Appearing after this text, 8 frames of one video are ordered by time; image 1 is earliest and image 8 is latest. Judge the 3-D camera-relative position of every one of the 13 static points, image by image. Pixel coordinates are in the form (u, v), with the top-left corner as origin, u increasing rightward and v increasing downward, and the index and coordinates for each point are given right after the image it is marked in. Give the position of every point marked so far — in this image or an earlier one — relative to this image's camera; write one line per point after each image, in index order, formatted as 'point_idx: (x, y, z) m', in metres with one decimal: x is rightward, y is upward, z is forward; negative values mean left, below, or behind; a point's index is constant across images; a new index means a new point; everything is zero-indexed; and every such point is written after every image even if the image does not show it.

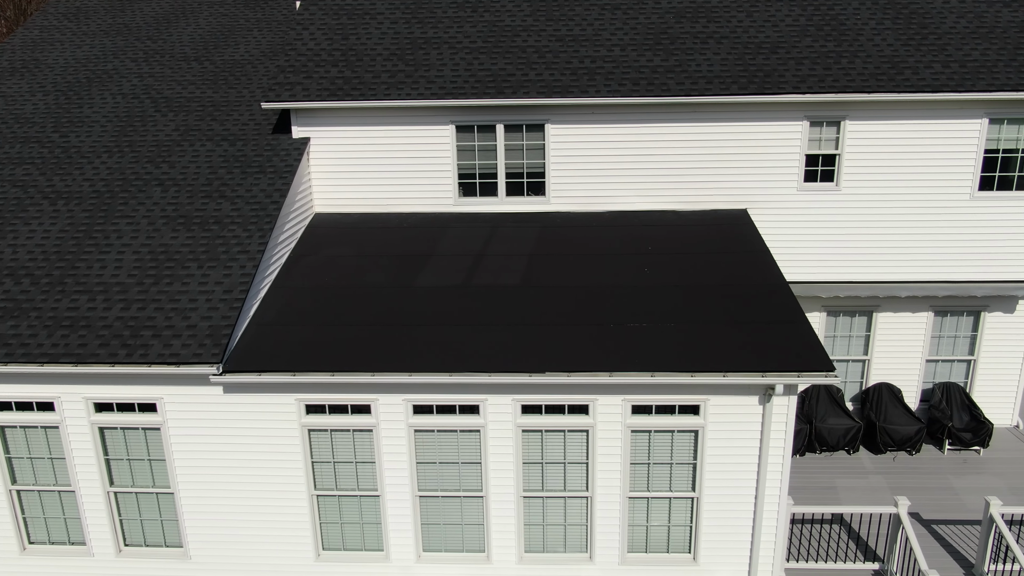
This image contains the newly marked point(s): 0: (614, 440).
0: (+1.1, -1.7, +8.8) m
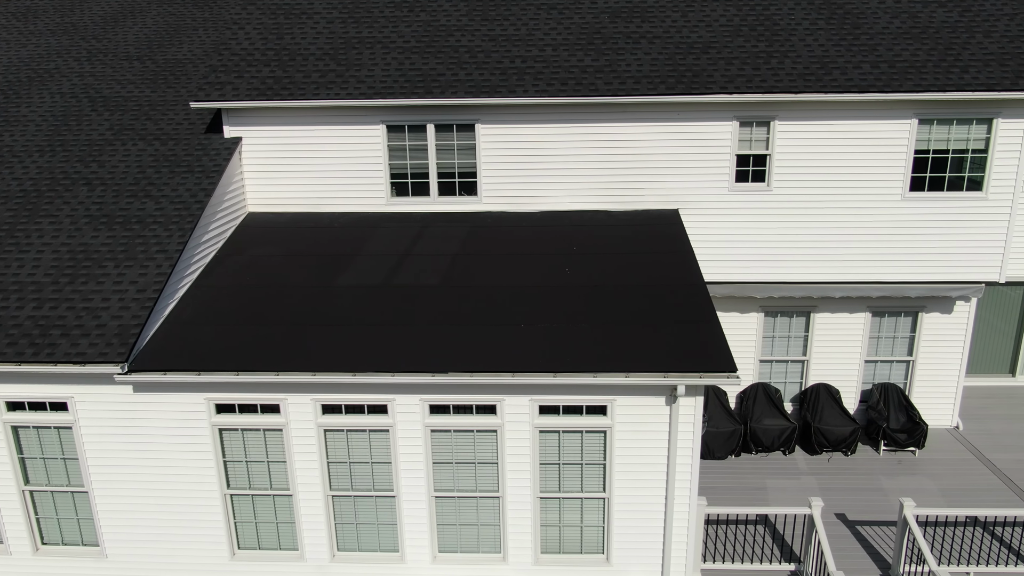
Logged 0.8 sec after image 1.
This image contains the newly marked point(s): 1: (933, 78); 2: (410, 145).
0: (+0.1, -1.7, +8.8) m
1: (+5.8, +2.9, +10.8) m
2: (-1.5, +2.1, +11.5) m
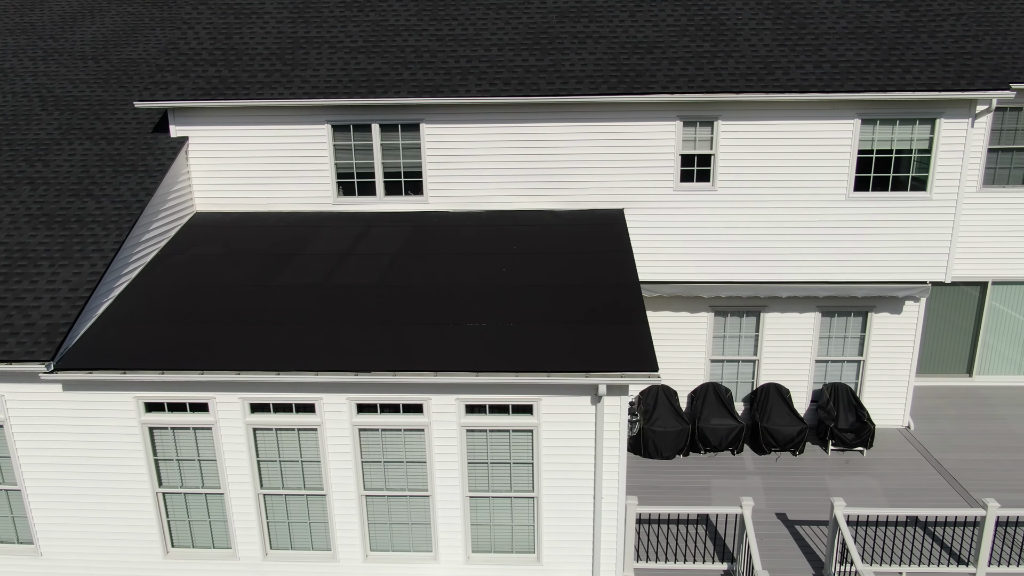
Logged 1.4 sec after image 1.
0: (-0.7, -1.7, +8.8) m
1: (+5.0, +2.9, +10.8) m
2: (-2.3, +2.1, +11.5) m
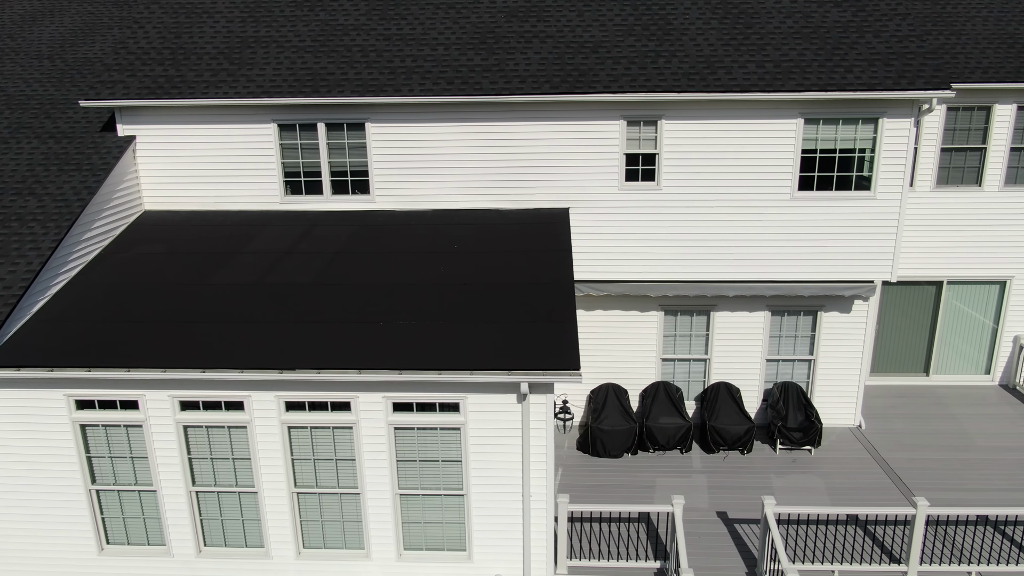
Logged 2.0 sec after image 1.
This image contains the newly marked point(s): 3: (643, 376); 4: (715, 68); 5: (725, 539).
0: (-1.5, -1.7, +8.8) m
1: (+4.2, +2.9, +10.8) m
2: (-3.1, +2.1, +11.6) m
3: (+2.2, -1.5, +13.0) m
4: (+2.9, +3.1, +11.0) m
5: (+2.8, -3.3, +10.3) m
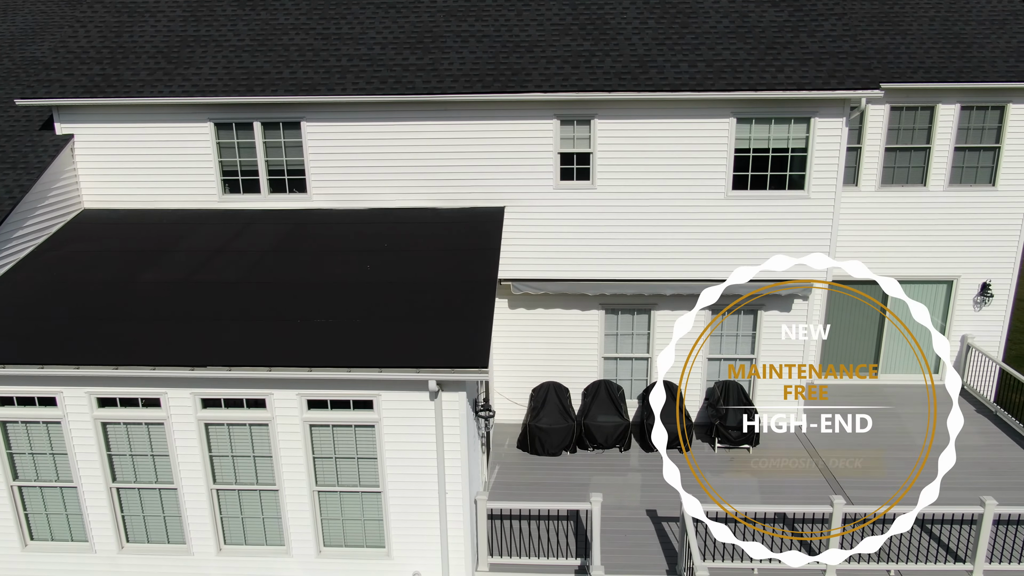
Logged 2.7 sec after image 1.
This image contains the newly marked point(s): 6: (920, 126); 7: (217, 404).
0: (-2.5, -1.6, +8.9) m
1: (+3.2, +2.9, +10.8) m
2: (-4.0, +2.1, +11.6) m
3: (+1.2, -1.4, +13.0) m
4: (+1.9, +3.1, +11.1) m
5: (+1.8, -3.3, +10.3) m
6: (+7.0, +2.8, +13.4) m
7: (-3.3, -1.3, +8.9) m
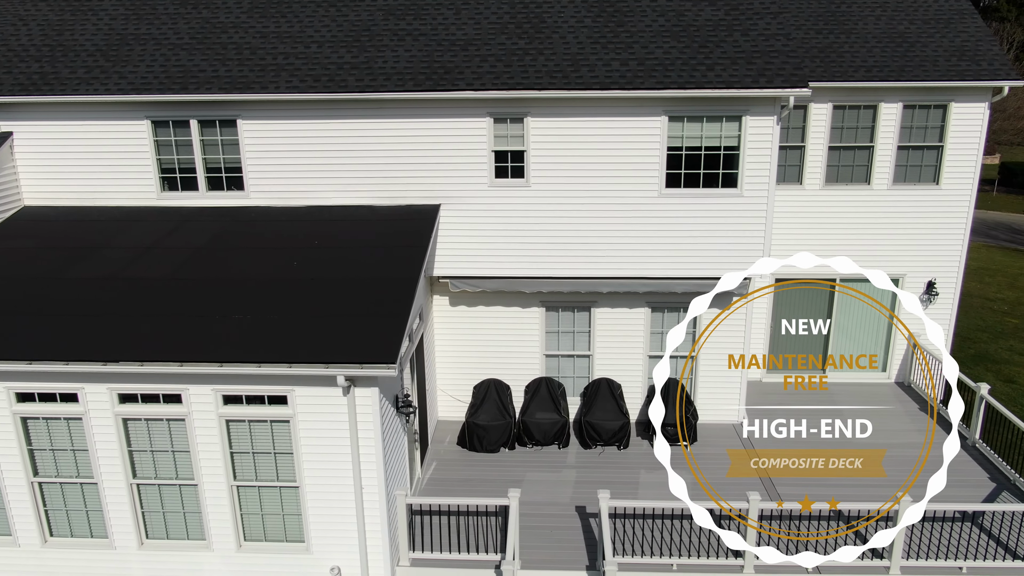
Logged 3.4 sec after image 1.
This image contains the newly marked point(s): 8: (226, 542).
0: (-3.4, -1.6, +8.9) m
1: (+2.3, +2.9, +10.9) m
2: (-5.0, +2.2, +11.7) m
3: (+0.2, -1.4, +13.1) m
4: (+1.0, +3.1, +11.1) m
5: (+0.9, -3.2, +10.4) m
6: (+6.0, +2.8, +13.5) m
7: (-4.3, -1.3, +9.0) m
8: (-3.4, -3.0, +9.4) m
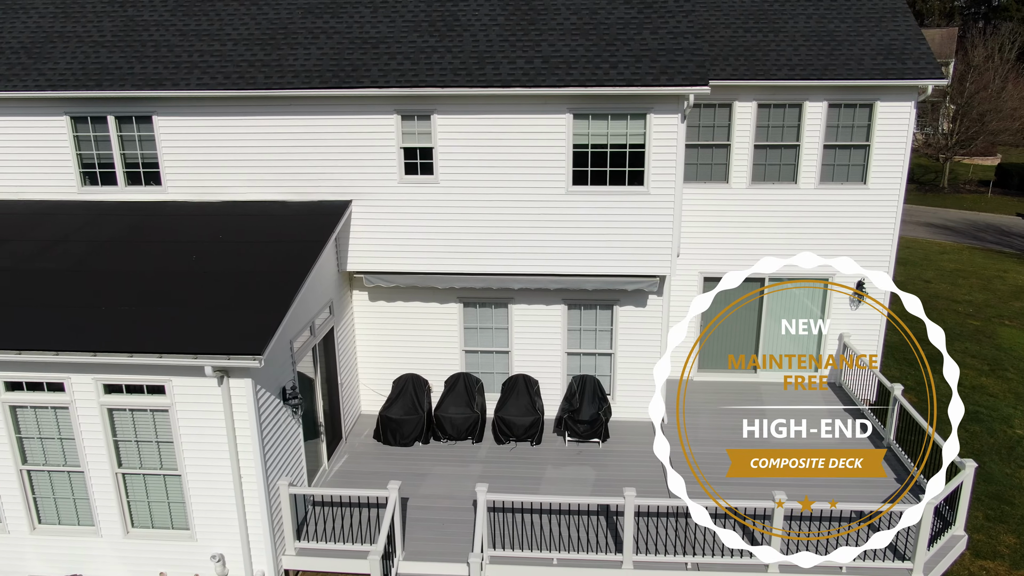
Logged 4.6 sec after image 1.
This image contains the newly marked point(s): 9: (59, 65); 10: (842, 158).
0: (-4.9, -1.5, +9.2) m
1: (+0.9, +3.0, +10.9) m
2: (-6.3, +2.3, +11.9) m
3: (-1.1, -1.3, +13.2) m
4: (-0.4, +3.2, +11.2) m
5: (-0.6, -3.2, +10.5) m
6: (+4.7, +2.8, +13.4) m
7: (-5.8, -1.2, +9.2) m
8: (-4.9, -2.9, +9.6) m
9: (-6.8, +3.3, +11.8) m
10: (+5.7, +2.2, +13.6) m
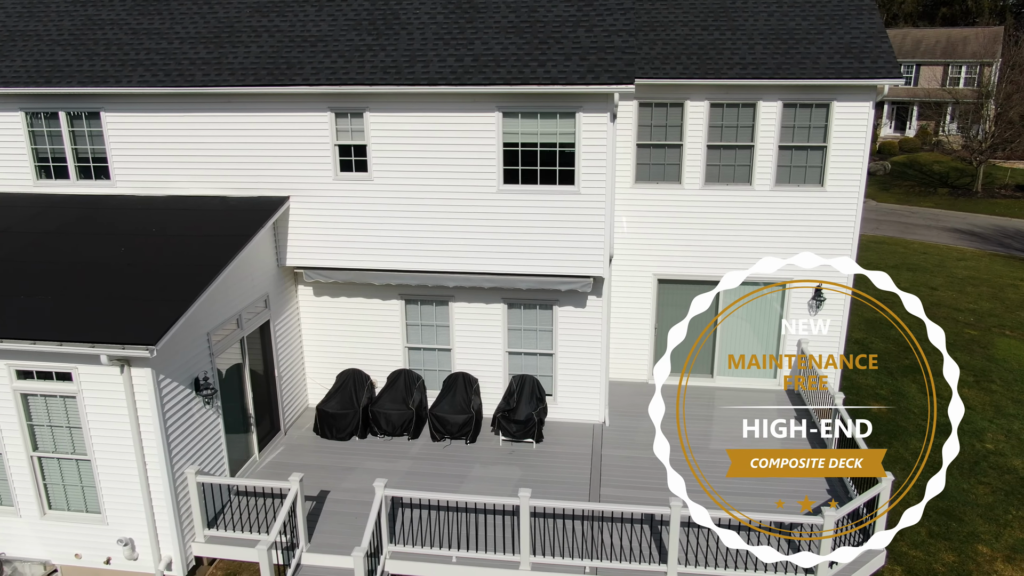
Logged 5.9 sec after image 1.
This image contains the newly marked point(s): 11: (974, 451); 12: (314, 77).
0: (-6.1, -1.4, +9.5) m
1: (-0.1, +3.0, +10.9) m
2: (-7.3, +2.5, +12.4) m
3: (-2.0, -1.3, +13.3) m
4: (-1.4, +3.2, +11.3) m
5: (-1.7, -3.1, +10.5) m
6: (+3.9, +2.7, +13.1) m
7: (-7.0, -1.0, +9.6) m
8: (-6.1, -2.8, +9.9) m
9: (-7.7, +3.5, +12.2) m
10: (+4.8, +2.2, +13.2) m
11: (+8.2, -2.9, +13.9) m
12: (-2.8, +3.0, +11.2) m
